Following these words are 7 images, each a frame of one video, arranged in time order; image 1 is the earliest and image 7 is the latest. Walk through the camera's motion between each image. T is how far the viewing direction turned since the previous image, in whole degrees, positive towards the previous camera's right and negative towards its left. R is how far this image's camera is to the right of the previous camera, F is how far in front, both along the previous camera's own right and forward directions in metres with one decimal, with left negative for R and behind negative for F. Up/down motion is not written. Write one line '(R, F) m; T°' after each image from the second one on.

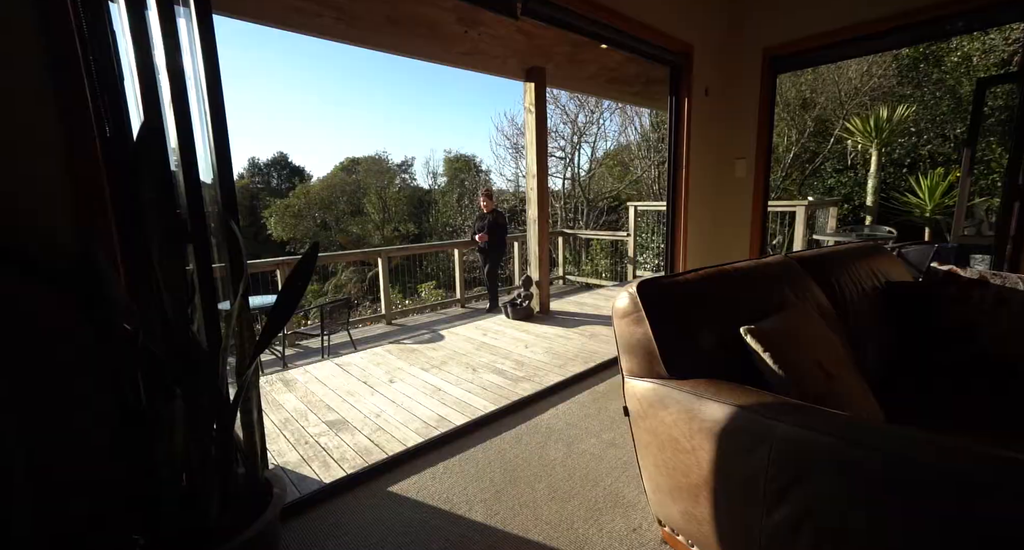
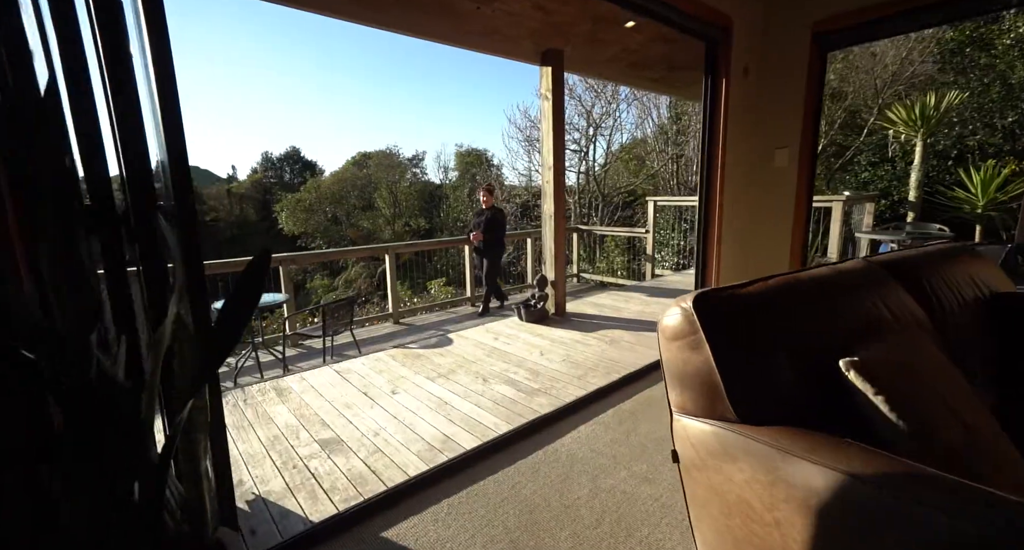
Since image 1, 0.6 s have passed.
(0.0, +0.3) m; -1°
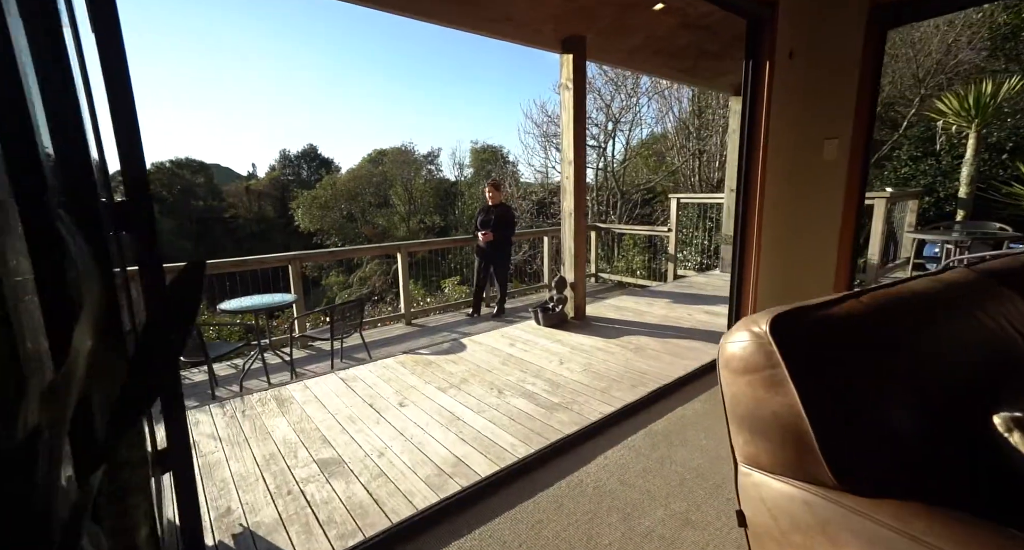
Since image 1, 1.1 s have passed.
(0.0, +0.2) m; -2°
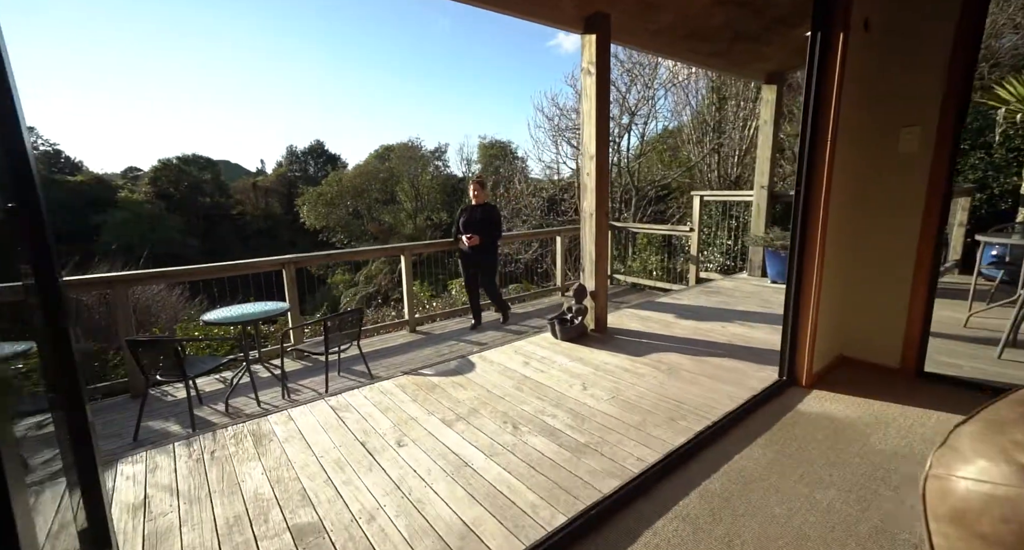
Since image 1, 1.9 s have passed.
(-0.1, +0.4) m; -1°
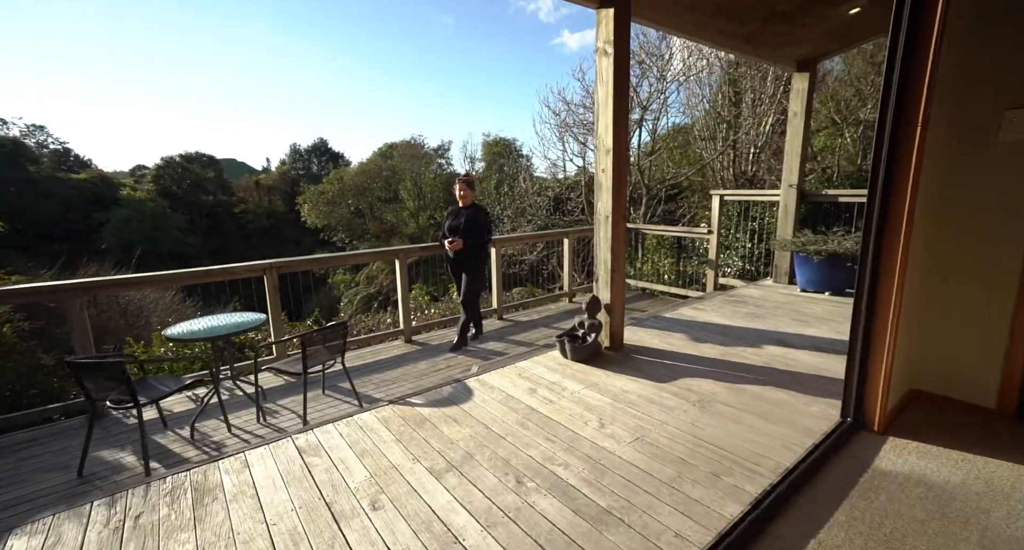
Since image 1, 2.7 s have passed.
(0.0, +0.4) m; -1°
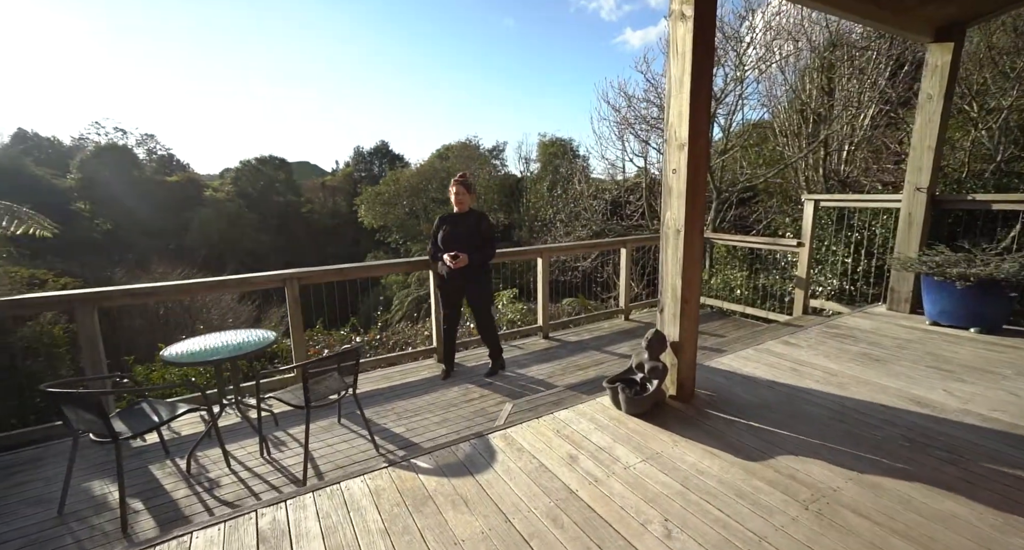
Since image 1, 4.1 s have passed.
(+0.1, +0.6) m; -7°
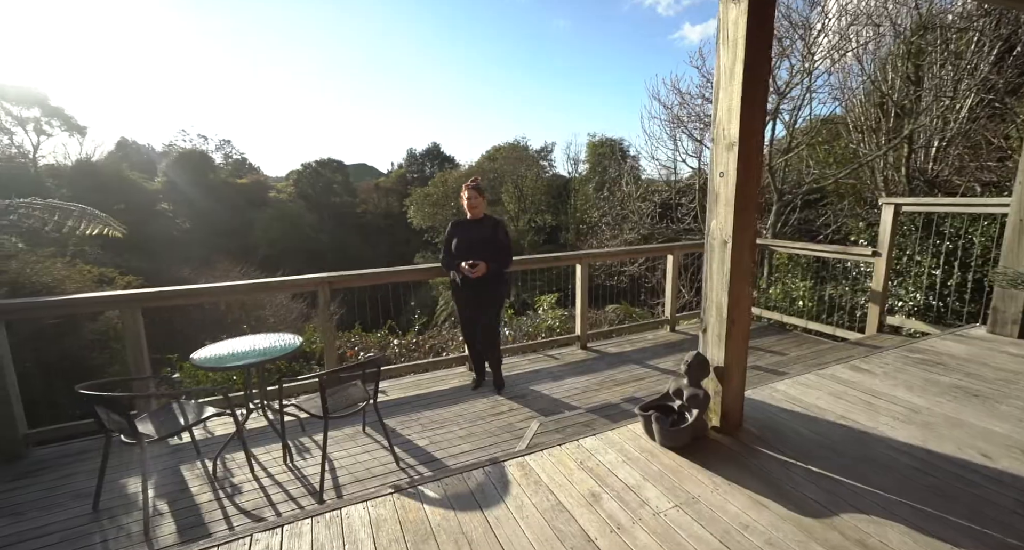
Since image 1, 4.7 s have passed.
(+0.1, +0.2) m; -6°
